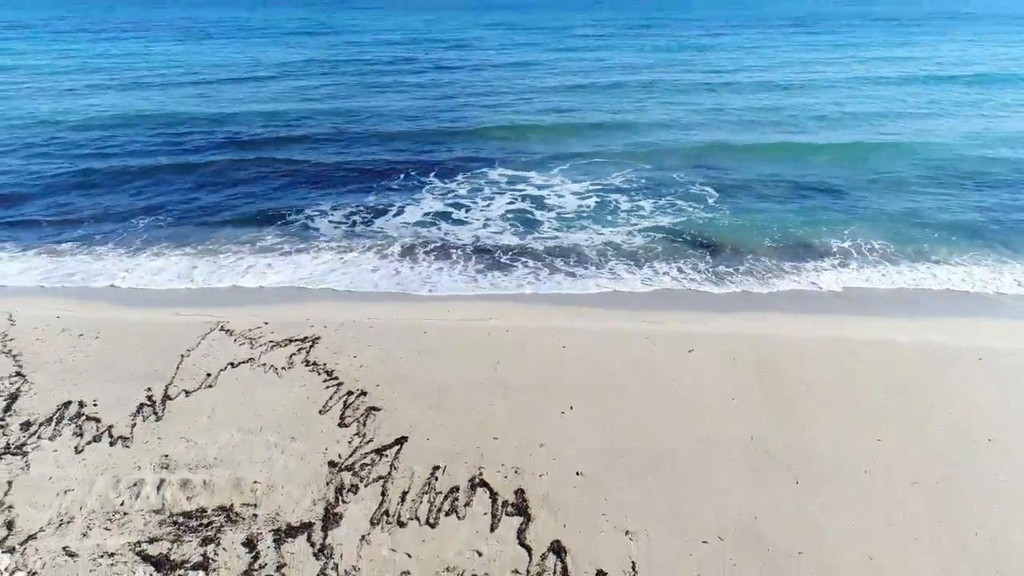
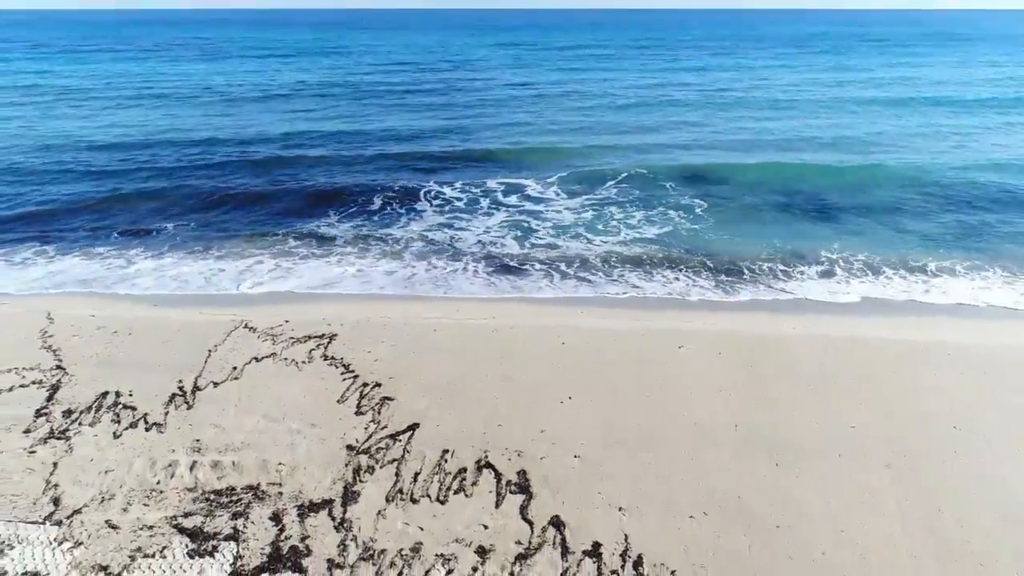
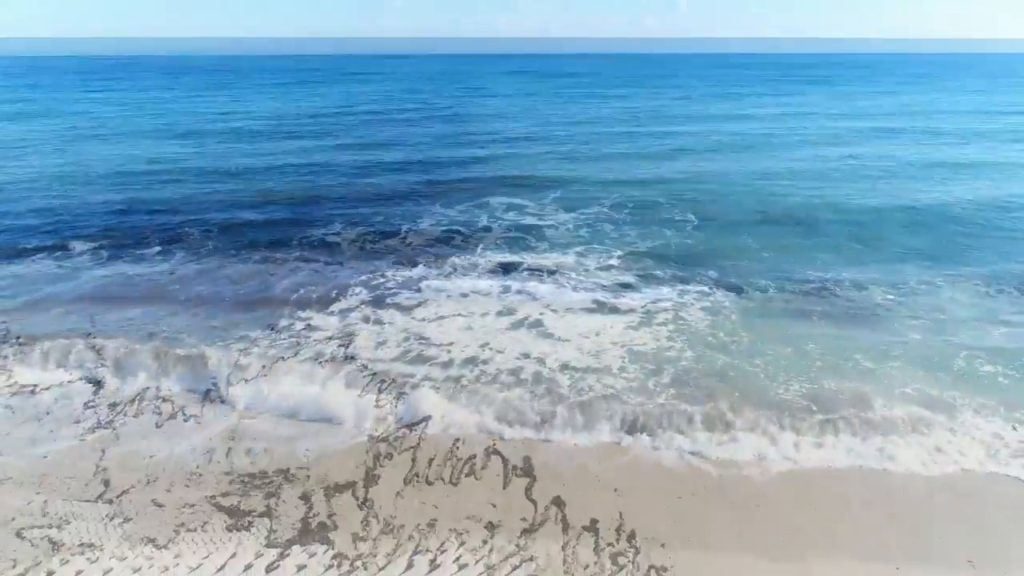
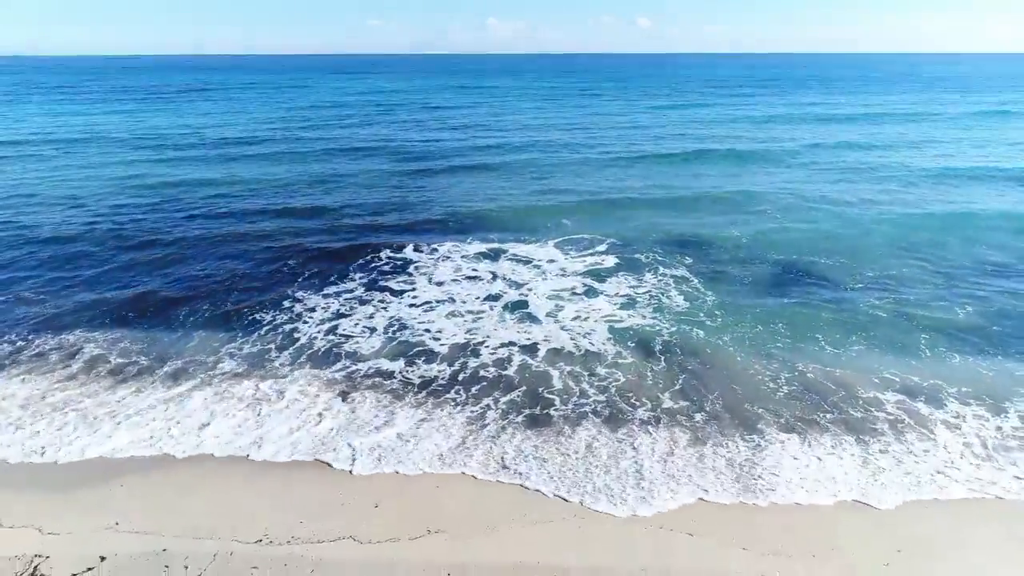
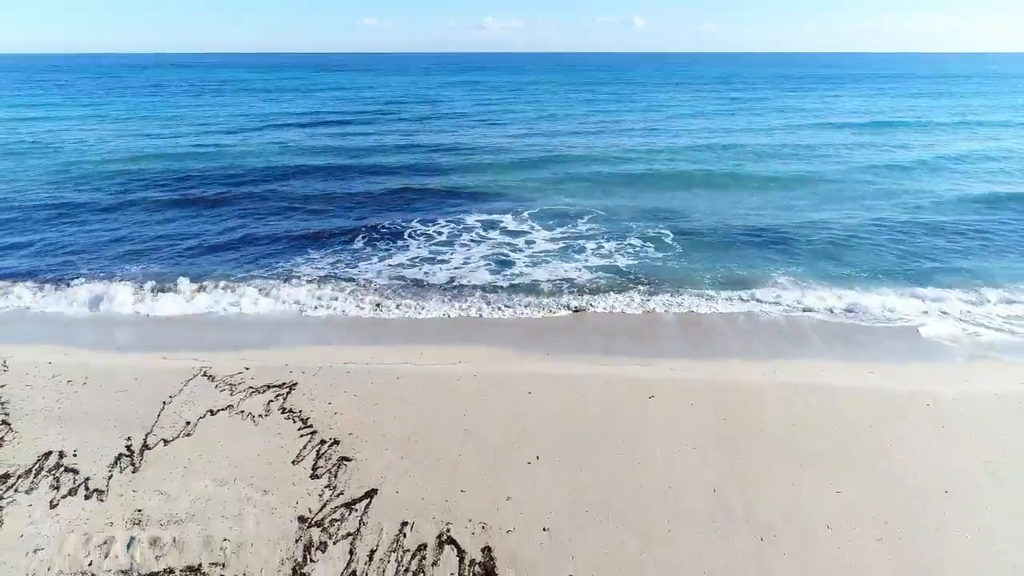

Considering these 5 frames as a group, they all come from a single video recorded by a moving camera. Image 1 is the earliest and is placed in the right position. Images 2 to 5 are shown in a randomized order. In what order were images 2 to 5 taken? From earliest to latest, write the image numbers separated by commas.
2, 3, 4, 5
